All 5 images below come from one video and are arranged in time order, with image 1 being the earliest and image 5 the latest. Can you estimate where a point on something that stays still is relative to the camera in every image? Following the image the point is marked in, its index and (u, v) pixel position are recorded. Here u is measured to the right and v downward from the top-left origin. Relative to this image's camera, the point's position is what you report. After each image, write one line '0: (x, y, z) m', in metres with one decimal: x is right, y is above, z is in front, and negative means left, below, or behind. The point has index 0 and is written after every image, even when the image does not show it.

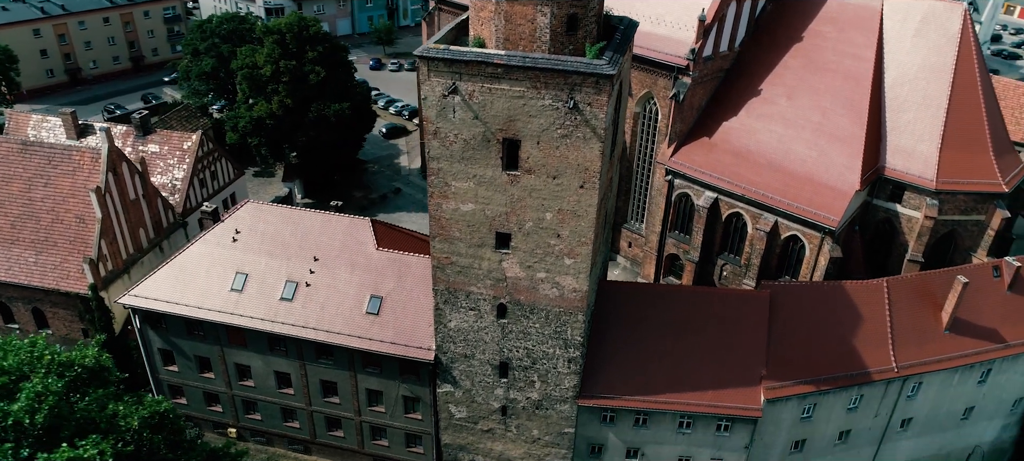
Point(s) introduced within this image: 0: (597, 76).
0: (+2.1, +3.9, +20.1) m
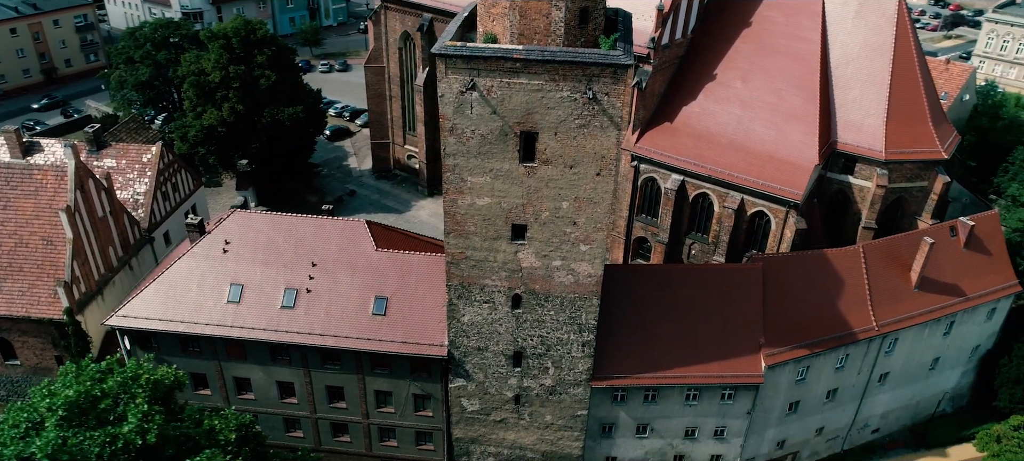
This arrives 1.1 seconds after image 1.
0: (+2.6, +4.3, +20.8) m
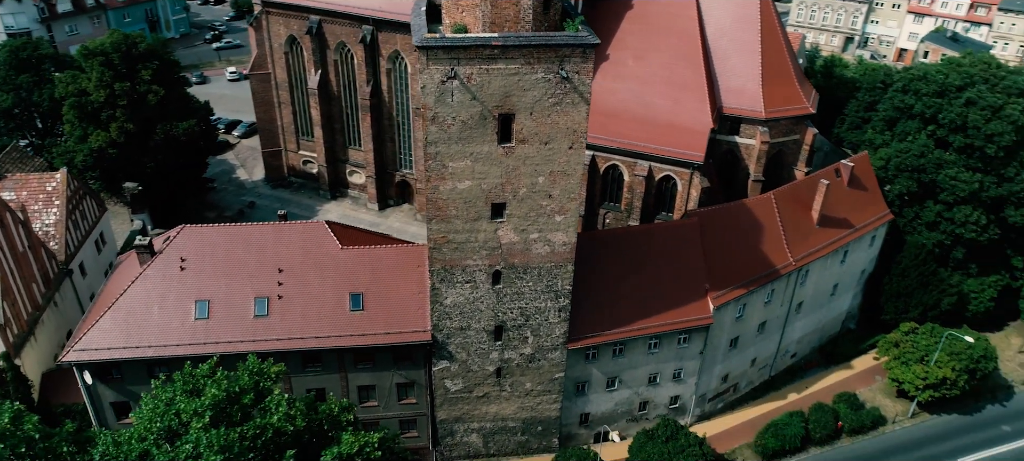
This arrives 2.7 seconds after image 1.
0: (+2.1, +5.2, +22.7) m
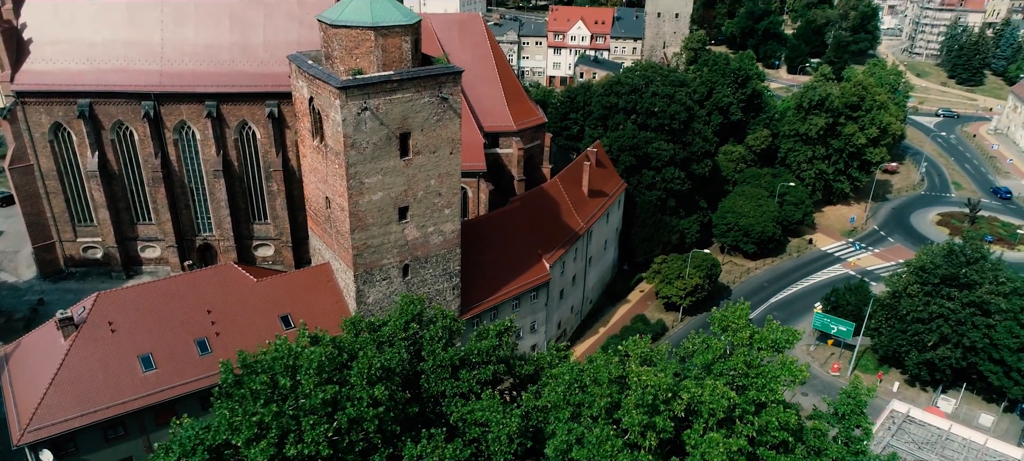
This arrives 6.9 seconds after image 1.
0: (-2.0, +5.9, +30.0) m
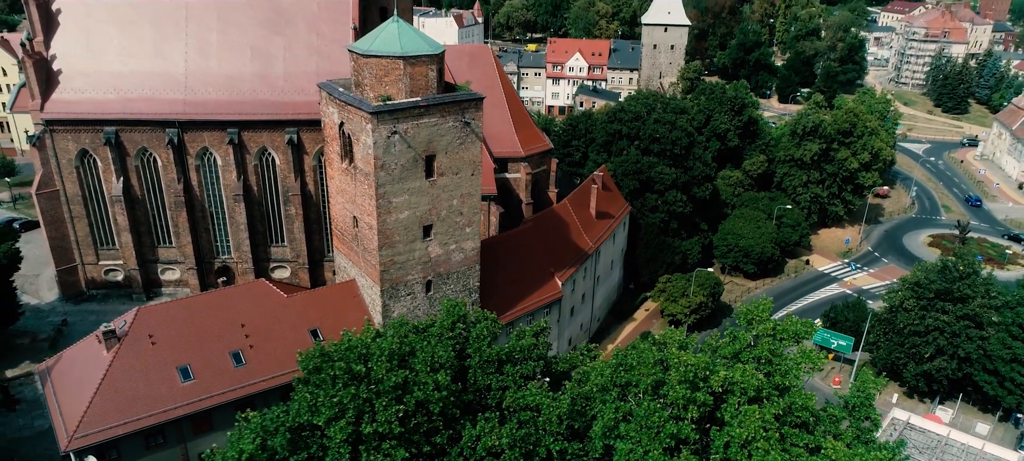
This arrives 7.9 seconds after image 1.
0: (-1.3, +5.3, +31.8) m
